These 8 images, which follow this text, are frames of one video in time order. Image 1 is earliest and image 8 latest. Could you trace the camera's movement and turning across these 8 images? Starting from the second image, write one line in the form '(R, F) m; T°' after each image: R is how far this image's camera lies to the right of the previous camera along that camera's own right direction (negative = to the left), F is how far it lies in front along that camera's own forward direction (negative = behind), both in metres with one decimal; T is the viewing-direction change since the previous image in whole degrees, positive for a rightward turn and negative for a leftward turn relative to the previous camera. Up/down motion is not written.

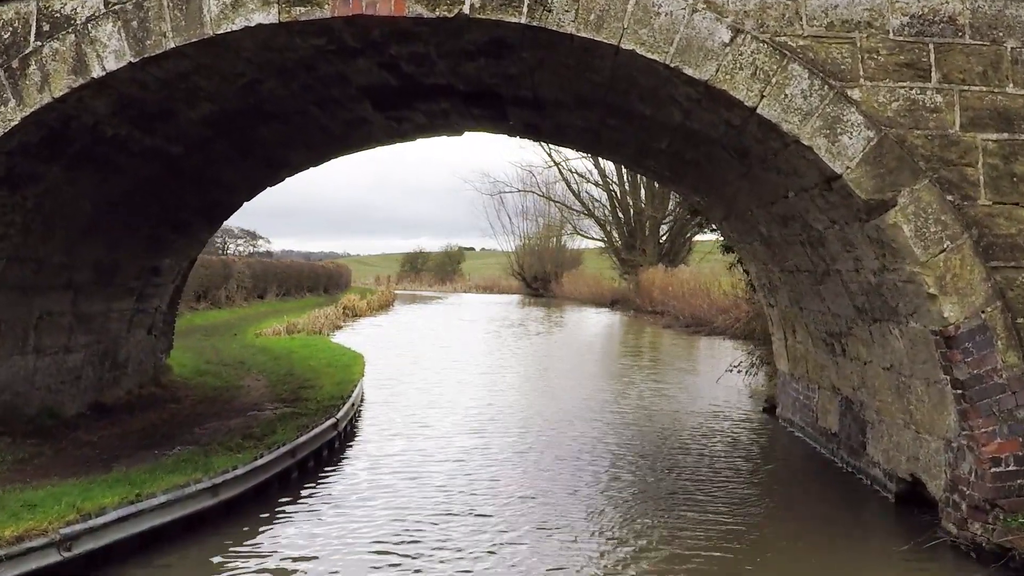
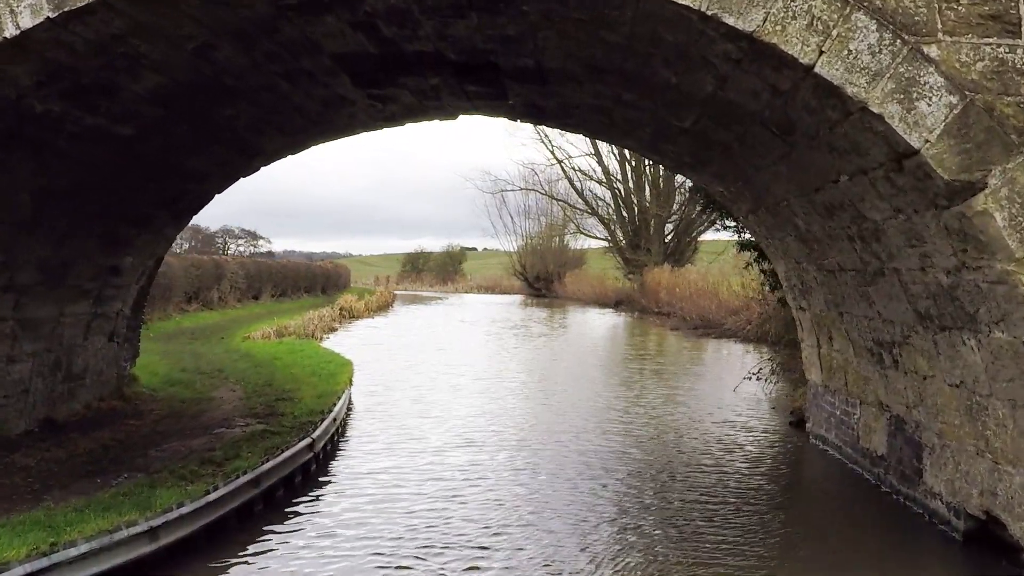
(0.0, +0.9) m; 0°
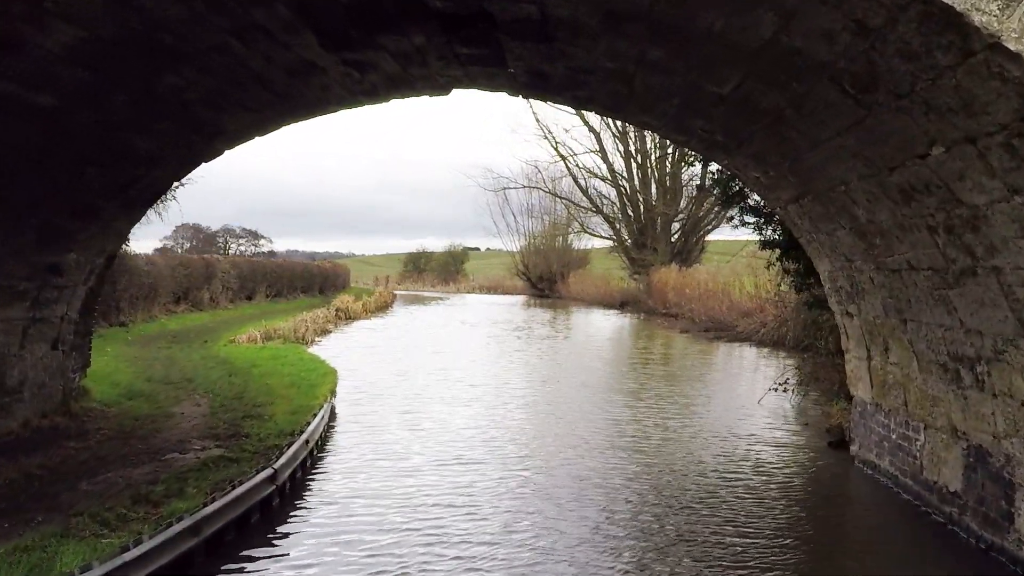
(0.0, +1.0) m; 0°
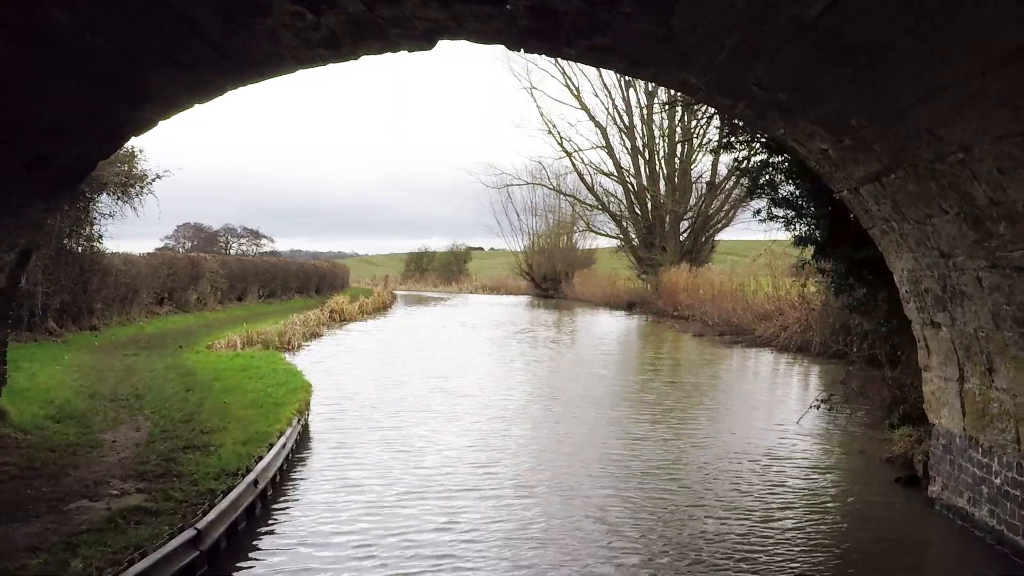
(0.0, +1.2) m; 0°
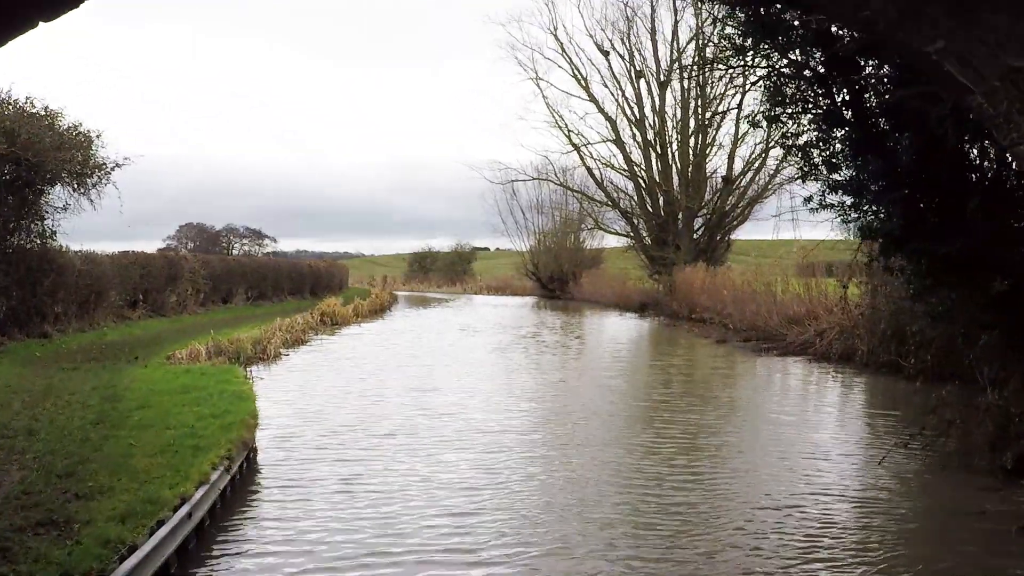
(0.0, +1.7) m; 0°
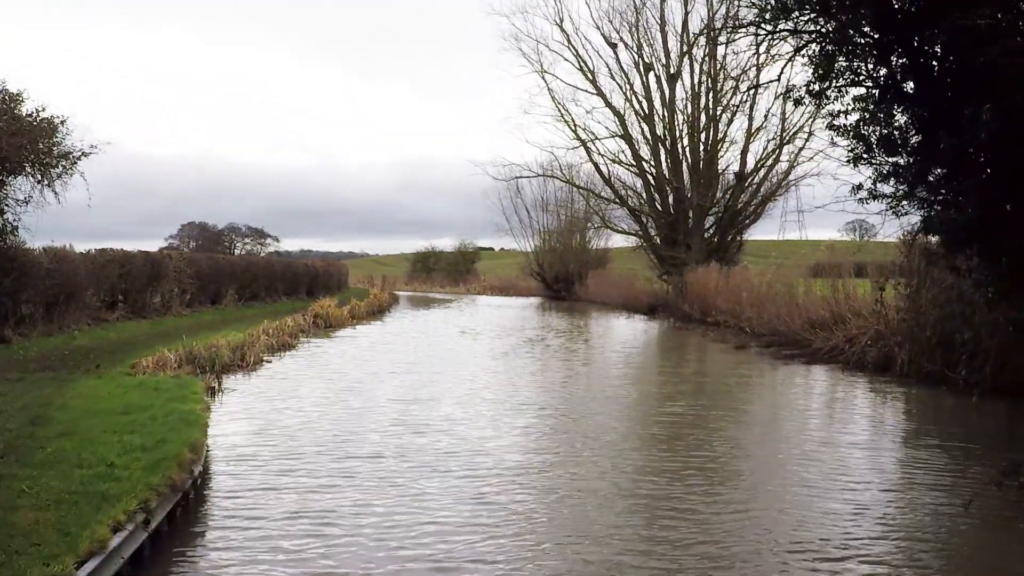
(0.0, +1.2) m; 0°
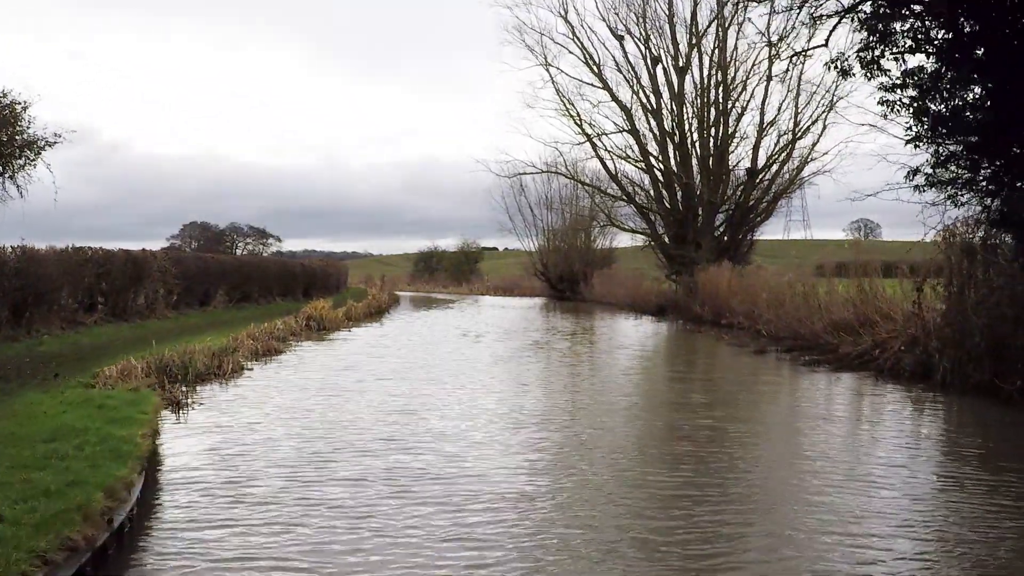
(0.0, +1.0) m; 0°
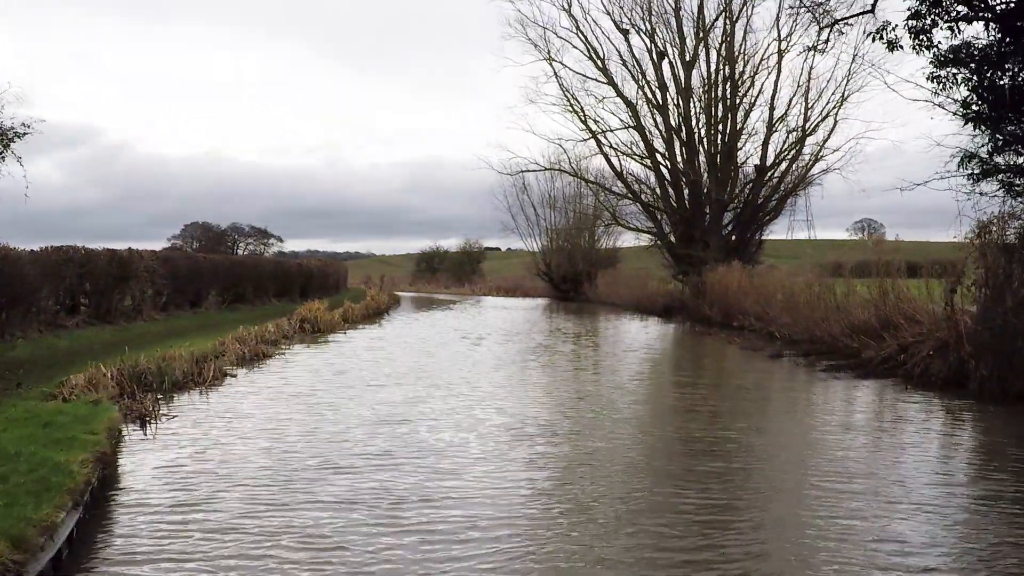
(0.0, +0.8) m; 0°
